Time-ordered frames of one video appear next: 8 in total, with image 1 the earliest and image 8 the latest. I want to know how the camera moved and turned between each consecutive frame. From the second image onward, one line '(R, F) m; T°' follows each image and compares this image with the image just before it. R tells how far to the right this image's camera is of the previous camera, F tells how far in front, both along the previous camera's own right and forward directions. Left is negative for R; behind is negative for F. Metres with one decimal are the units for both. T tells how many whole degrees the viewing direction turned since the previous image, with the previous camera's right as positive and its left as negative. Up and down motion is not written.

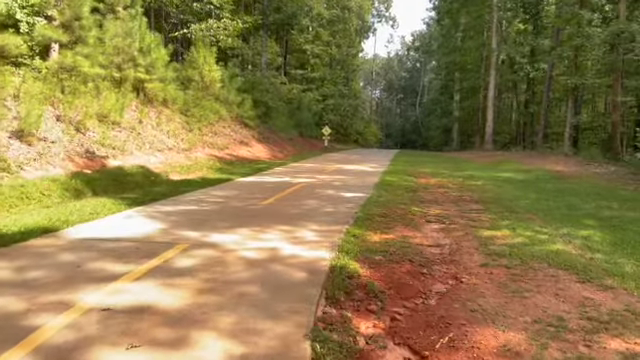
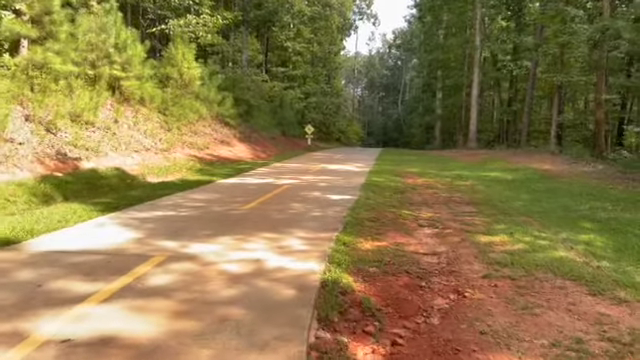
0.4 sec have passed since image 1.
(-0.1, +0.5) m; +2°
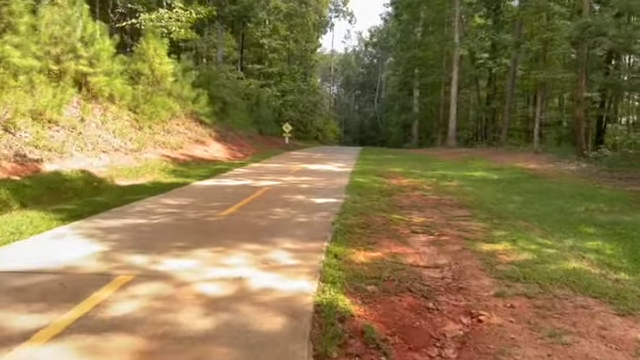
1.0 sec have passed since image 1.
(-0.1, +0.7) m; +3°
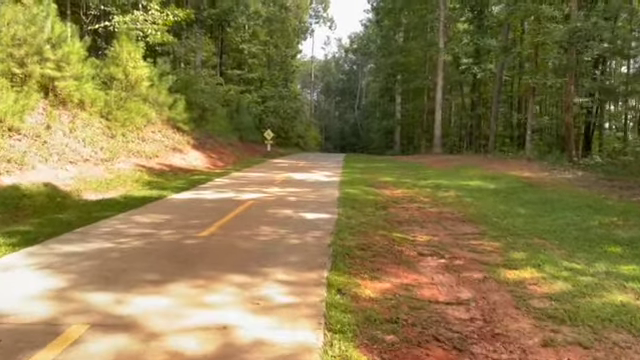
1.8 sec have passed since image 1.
(-0.2, +1.0) m; +2°
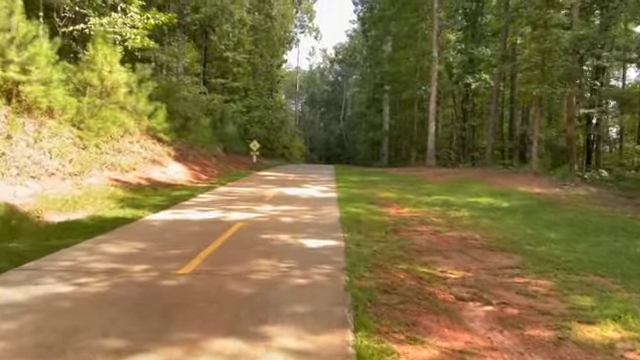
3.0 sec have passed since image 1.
(-0.3, +1.5) m; +2°
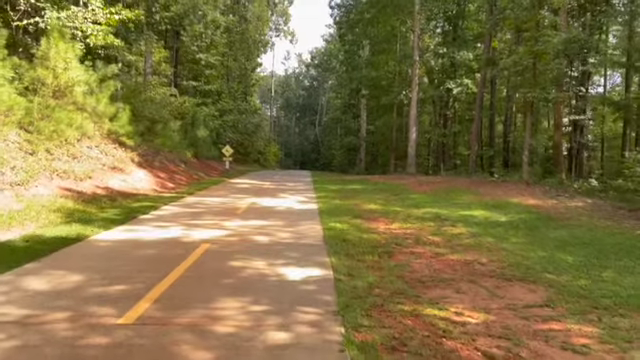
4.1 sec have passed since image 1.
(-0.1, +1.5) m; +3°
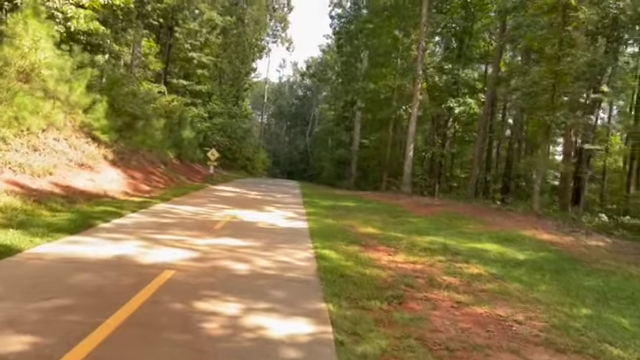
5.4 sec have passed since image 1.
(-0.2, +1.7) m; +1°
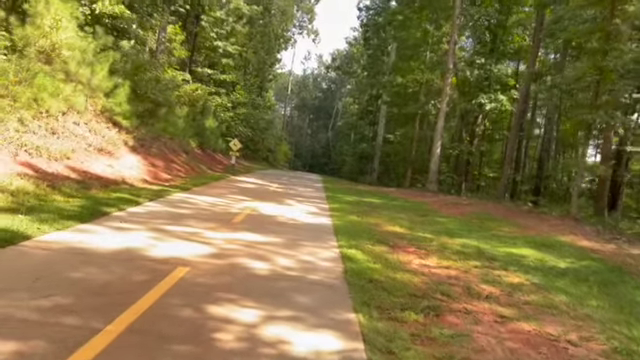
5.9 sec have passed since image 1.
(-0.1, +0.7) m; -2°
